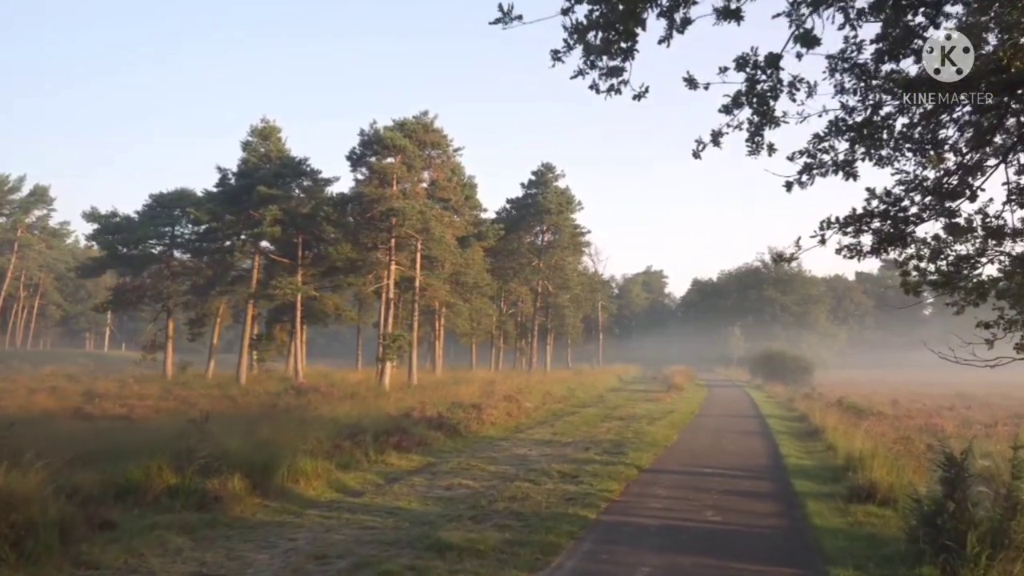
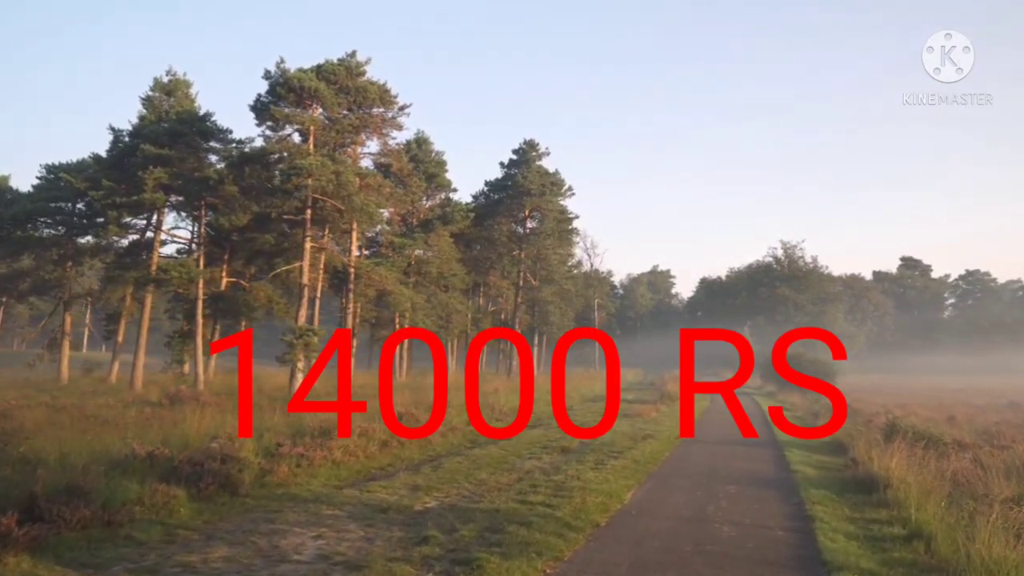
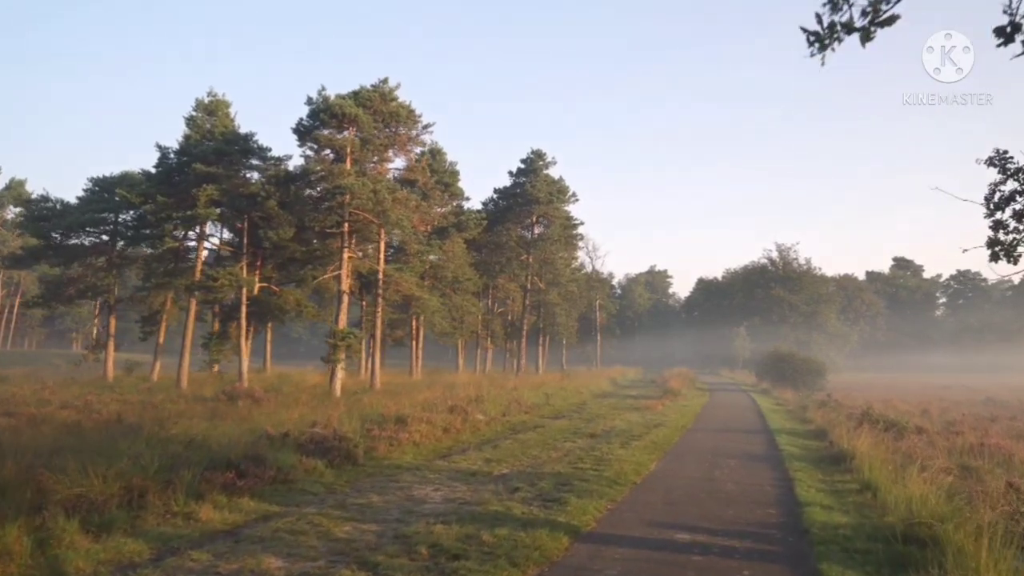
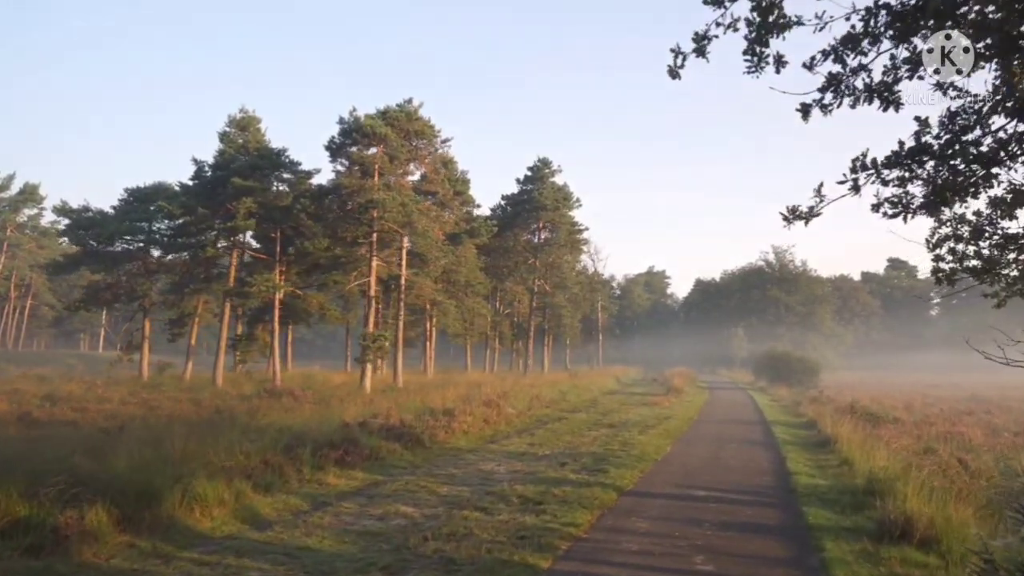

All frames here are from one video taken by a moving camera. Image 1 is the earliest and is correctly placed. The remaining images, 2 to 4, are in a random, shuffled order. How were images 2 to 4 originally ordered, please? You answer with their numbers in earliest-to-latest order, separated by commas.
4, 3, 2
